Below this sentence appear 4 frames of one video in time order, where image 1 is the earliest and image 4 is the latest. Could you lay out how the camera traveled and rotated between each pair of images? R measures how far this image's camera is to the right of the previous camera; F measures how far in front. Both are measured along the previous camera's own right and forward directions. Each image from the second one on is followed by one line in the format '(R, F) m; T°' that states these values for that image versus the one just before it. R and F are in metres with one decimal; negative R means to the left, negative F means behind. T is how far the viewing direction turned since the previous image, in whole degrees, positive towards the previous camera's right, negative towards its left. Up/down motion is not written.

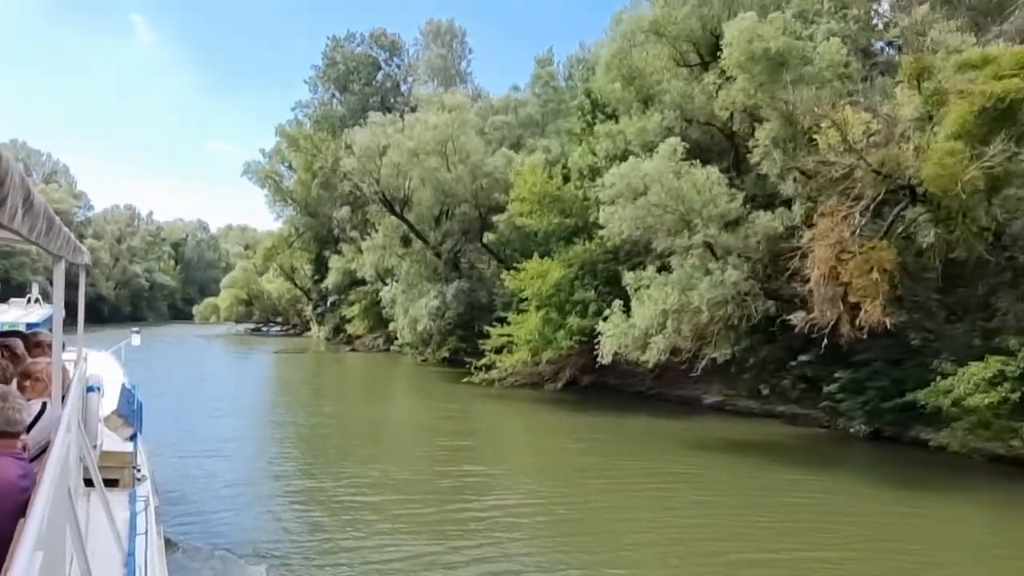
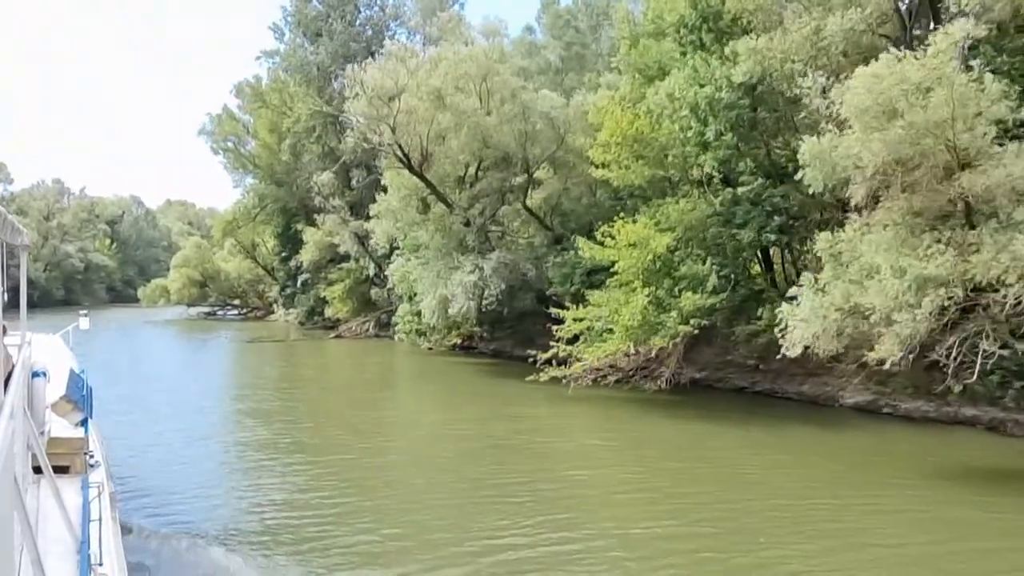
(-3.2, +5.8) m; +4°
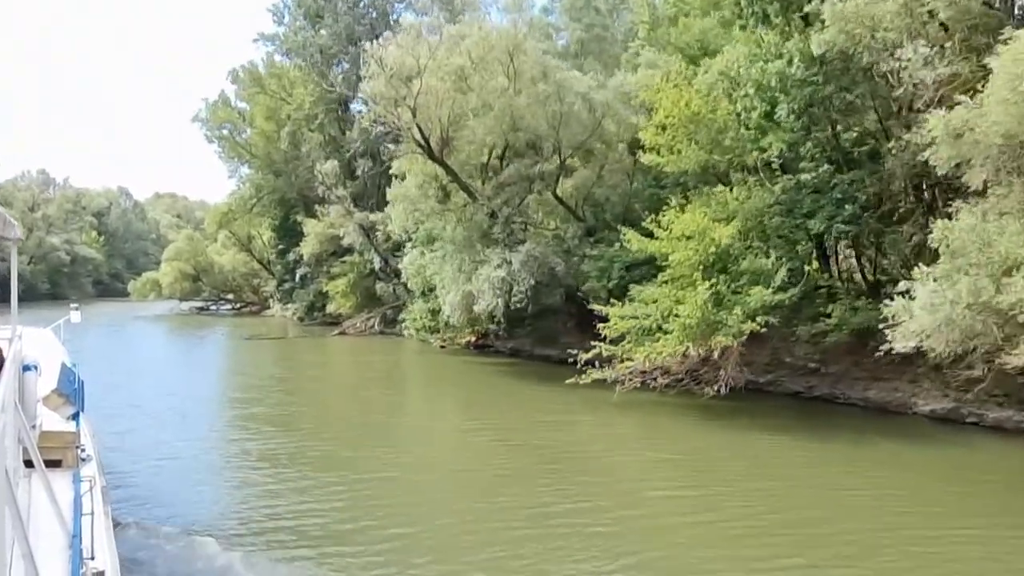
(-1.1, +1.8) m; +1°
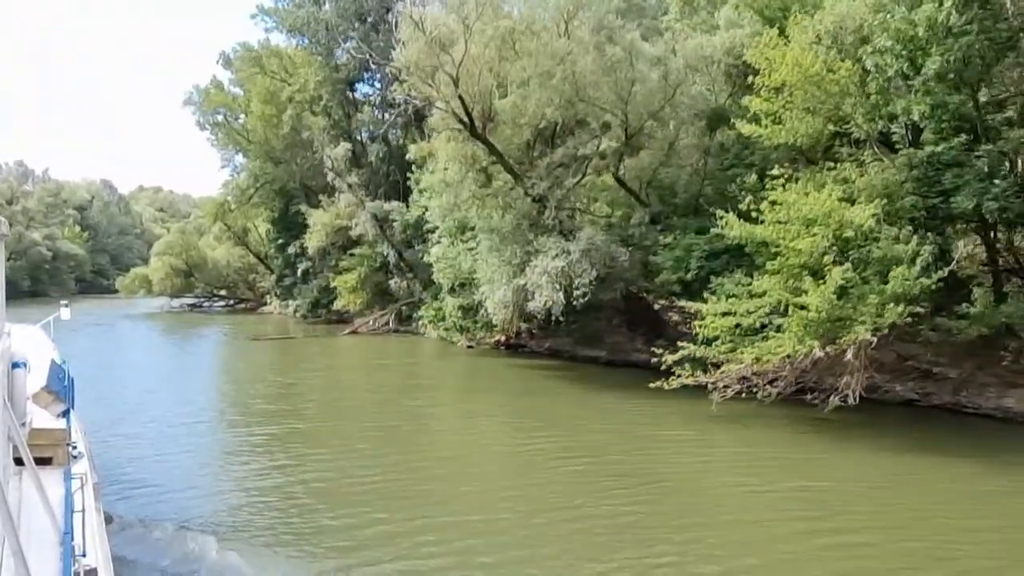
(-1.7, +2.8) m; +1°
